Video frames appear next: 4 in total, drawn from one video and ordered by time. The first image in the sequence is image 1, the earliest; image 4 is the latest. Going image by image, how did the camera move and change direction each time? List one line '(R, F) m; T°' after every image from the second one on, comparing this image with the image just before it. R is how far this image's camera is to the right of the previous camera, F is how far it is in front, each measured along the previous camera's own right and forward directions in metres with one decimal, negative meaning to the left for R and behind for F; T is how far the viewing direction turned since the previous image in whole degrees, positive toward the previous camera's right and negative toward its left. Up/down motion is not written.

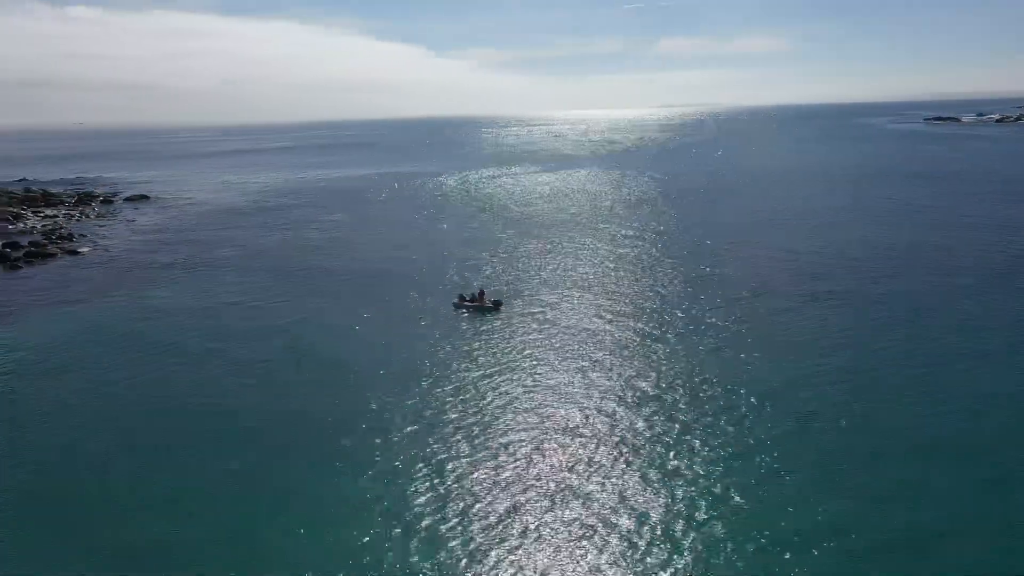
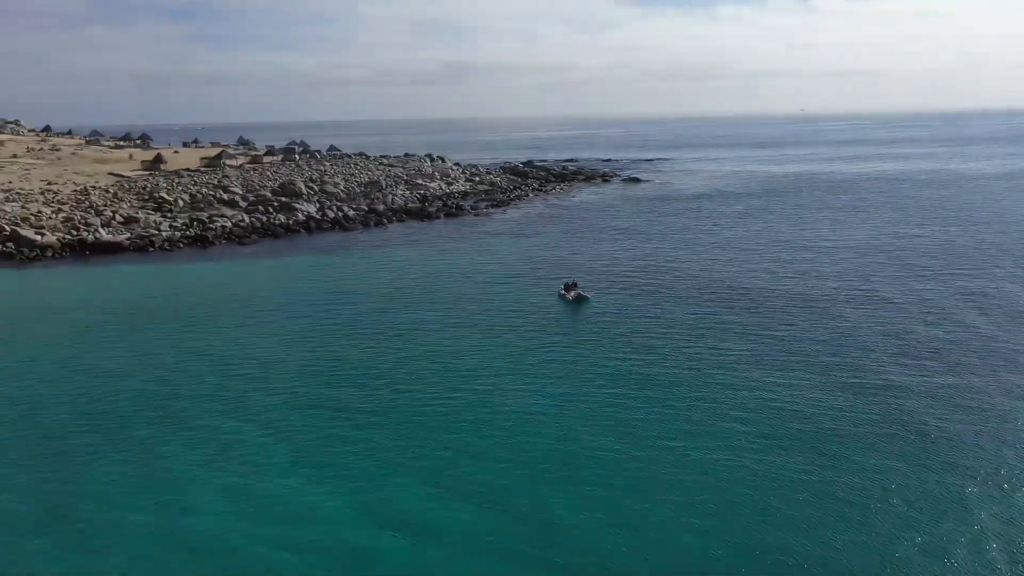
(+24.8, +8.0) m; -48°
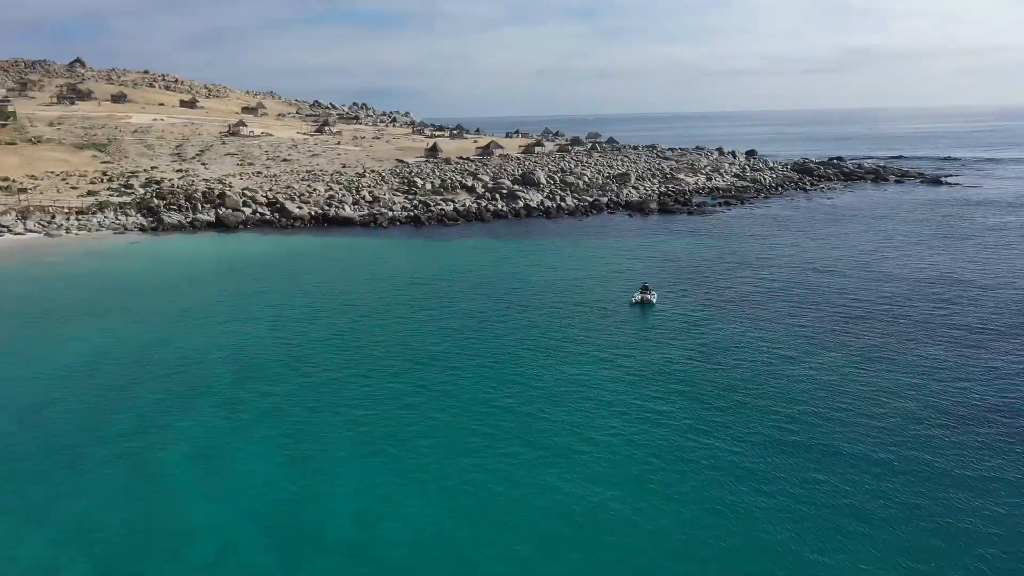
(+13.7, +2.7) m; -26°
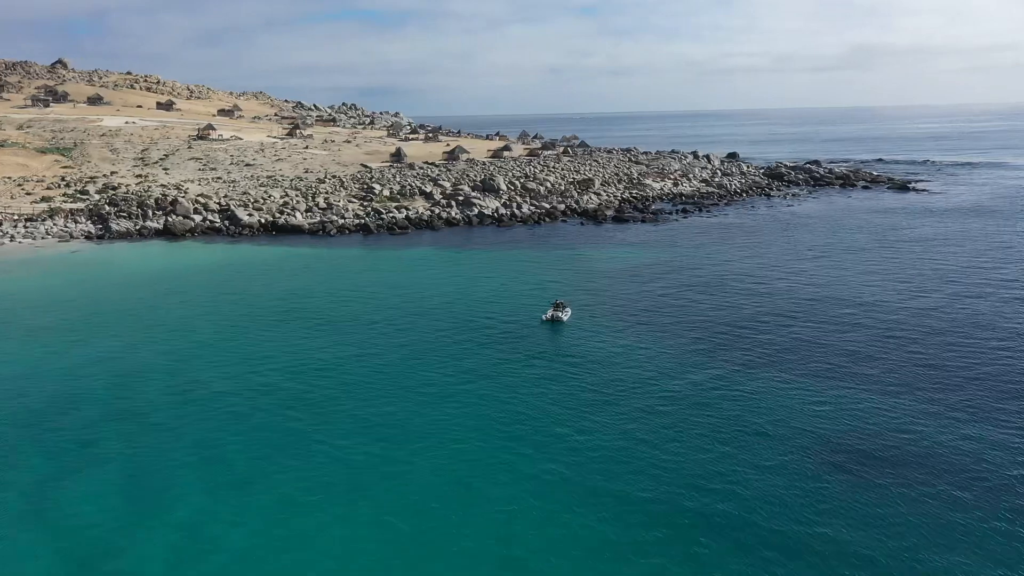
(+4.2, +0.6) m; 0°
